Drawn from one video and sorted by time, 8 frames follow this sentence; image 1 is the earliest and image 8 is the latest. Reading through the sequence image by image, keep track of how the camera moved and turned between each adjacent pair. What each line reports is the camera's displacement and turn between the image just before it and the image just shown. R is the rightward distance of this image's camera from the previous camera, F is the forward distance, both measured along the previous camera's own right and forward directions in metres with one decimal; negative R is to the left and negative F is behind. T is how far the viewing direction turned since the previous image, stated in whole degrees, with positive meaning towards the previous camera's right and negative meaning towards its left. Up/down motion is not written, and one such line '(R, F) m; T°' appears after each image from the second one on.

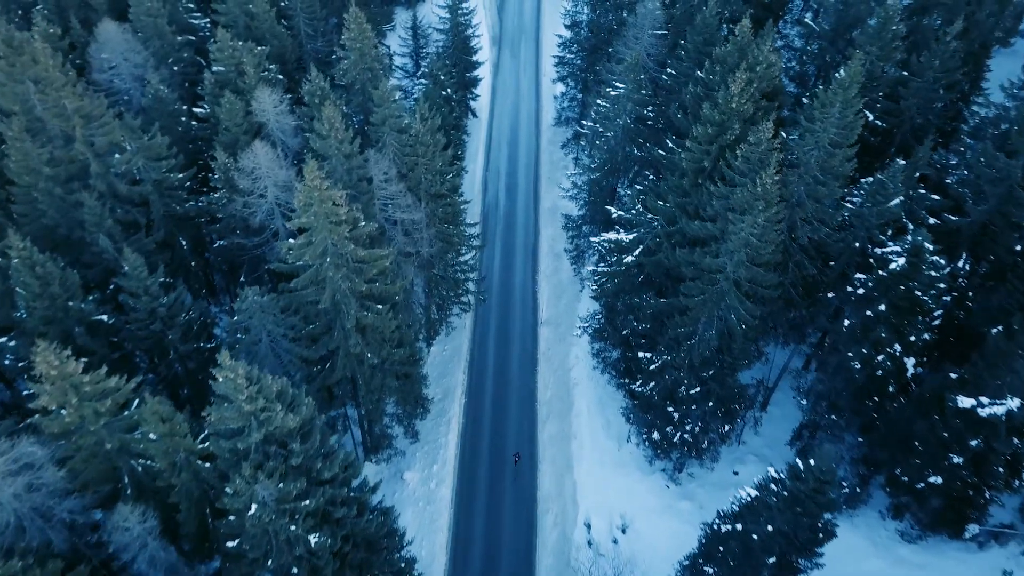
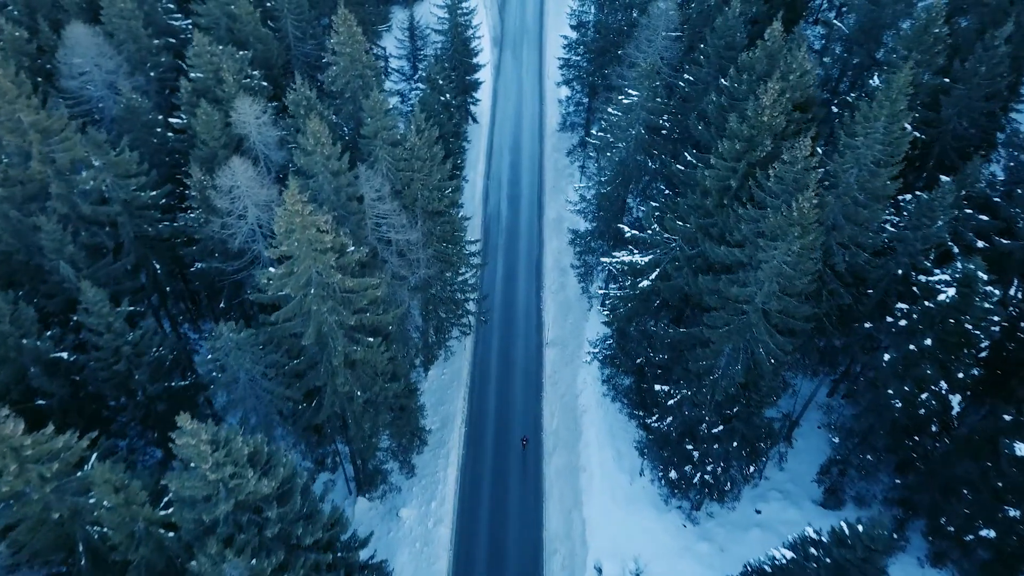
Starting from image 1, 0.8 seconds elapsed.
(-0.1, +2.4) m; 0°
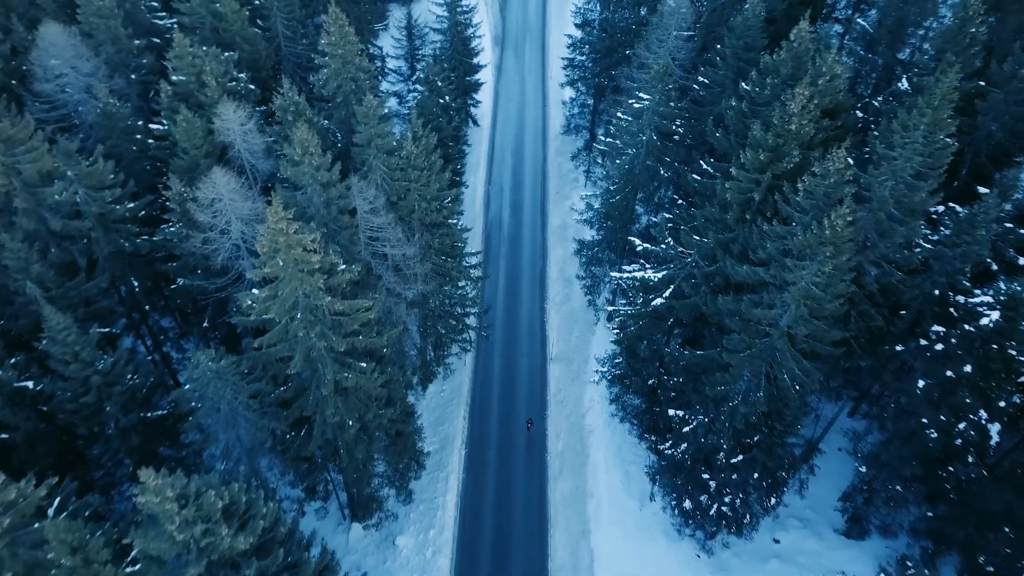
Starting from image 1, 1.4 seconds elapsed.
(-0.1, +1.7) m; 0°
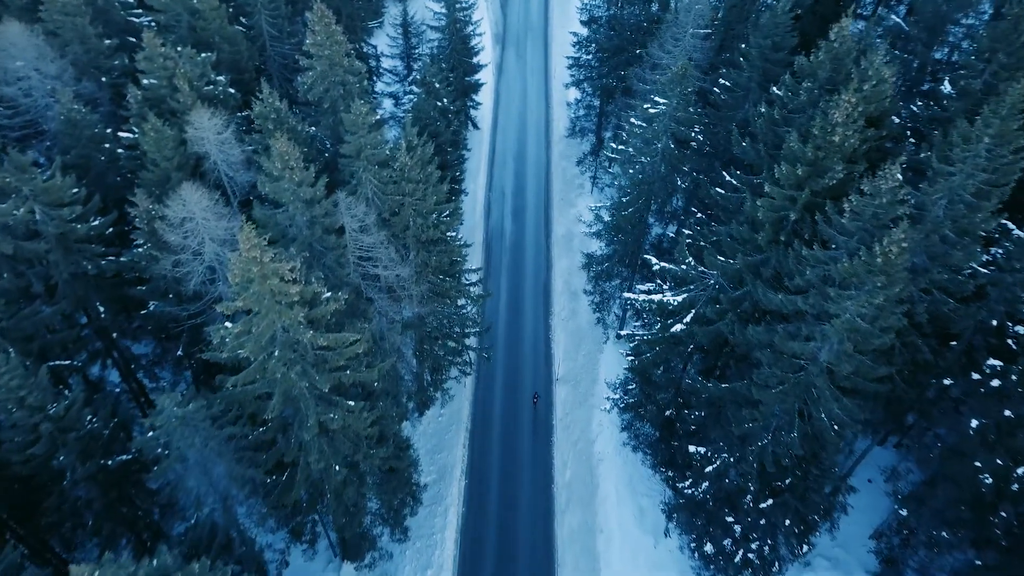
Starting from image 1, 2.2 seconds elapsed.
(-0.1, +2.2) m; 0°
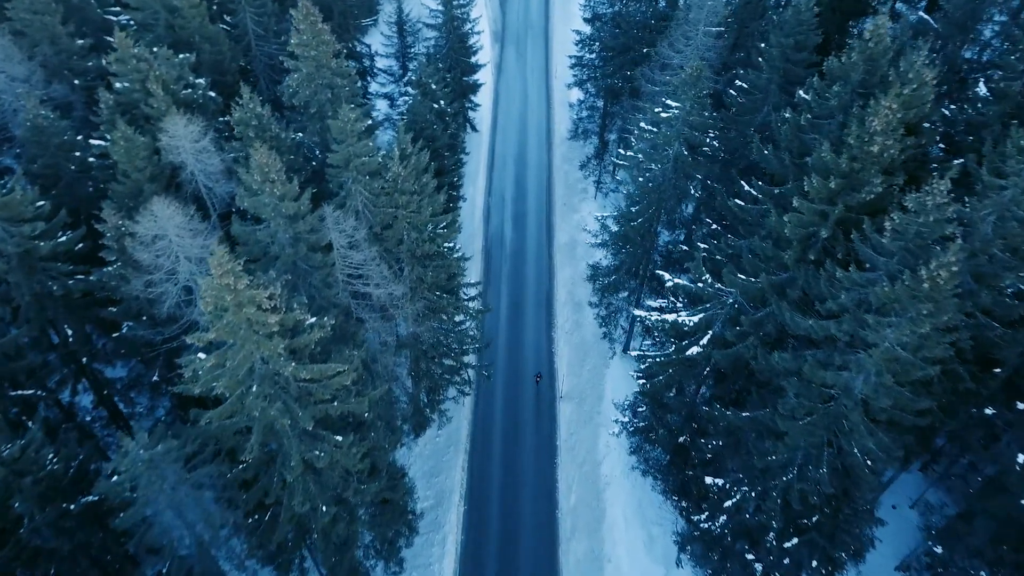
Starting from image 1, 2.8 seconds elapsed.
(-0.1, +1.6) m; 0°
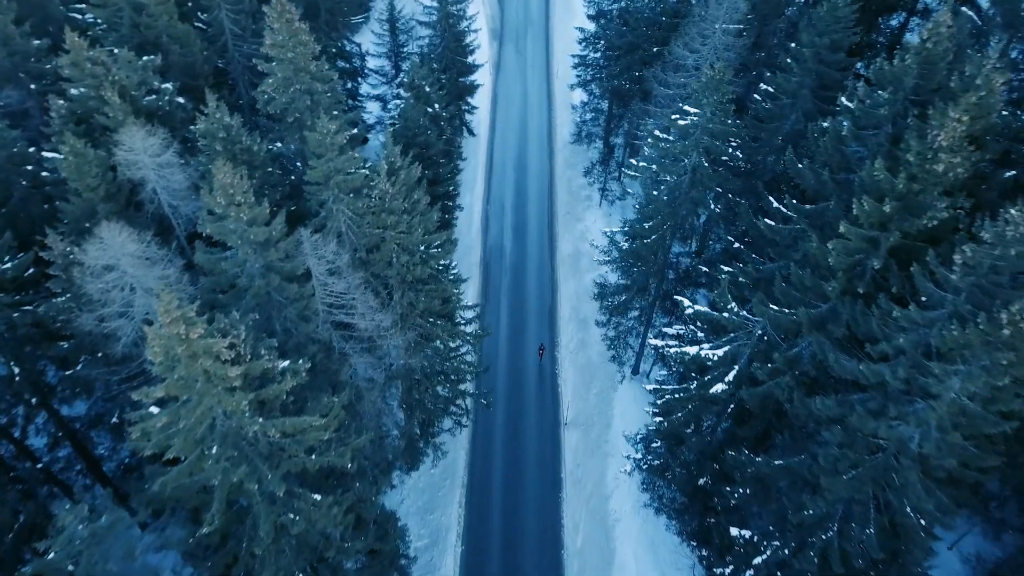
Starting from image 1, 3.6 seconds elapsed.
(-0.1, +2.2) m; 0°
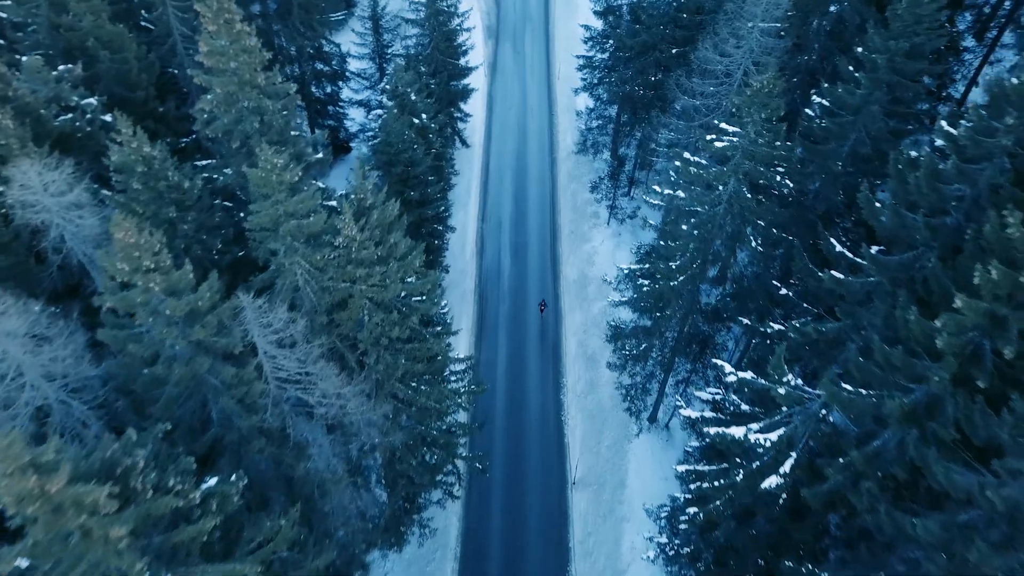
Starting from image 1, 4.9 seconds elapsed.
(-0.1, +3.7) m; 0°
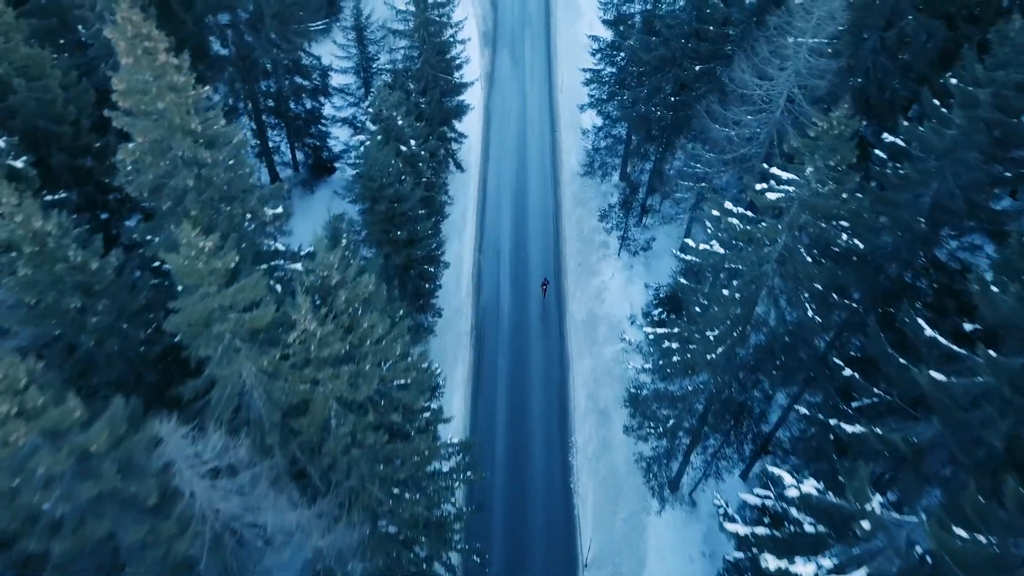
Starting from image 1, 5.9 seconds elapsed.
(-0.1, +3.1) m; 0°
